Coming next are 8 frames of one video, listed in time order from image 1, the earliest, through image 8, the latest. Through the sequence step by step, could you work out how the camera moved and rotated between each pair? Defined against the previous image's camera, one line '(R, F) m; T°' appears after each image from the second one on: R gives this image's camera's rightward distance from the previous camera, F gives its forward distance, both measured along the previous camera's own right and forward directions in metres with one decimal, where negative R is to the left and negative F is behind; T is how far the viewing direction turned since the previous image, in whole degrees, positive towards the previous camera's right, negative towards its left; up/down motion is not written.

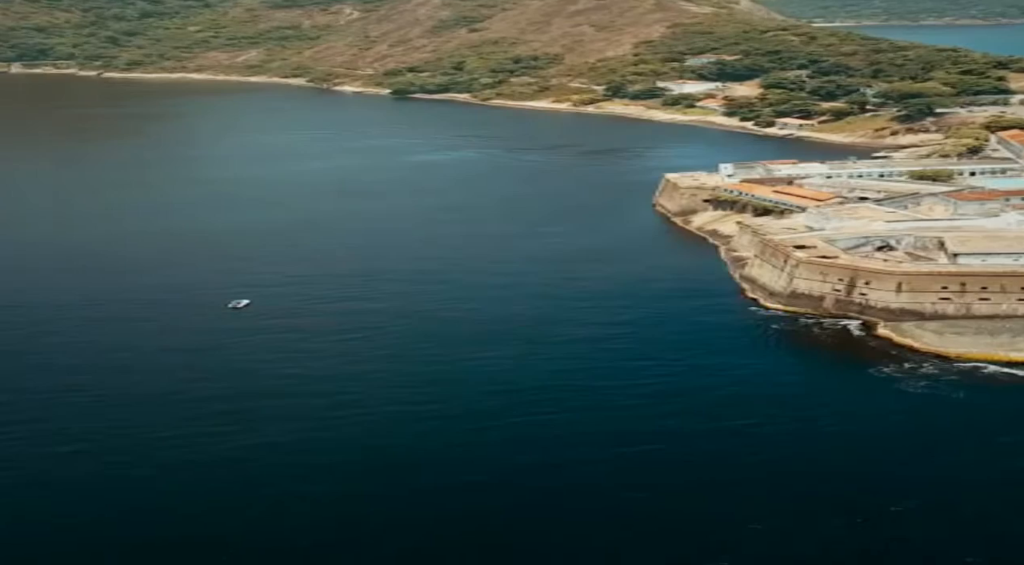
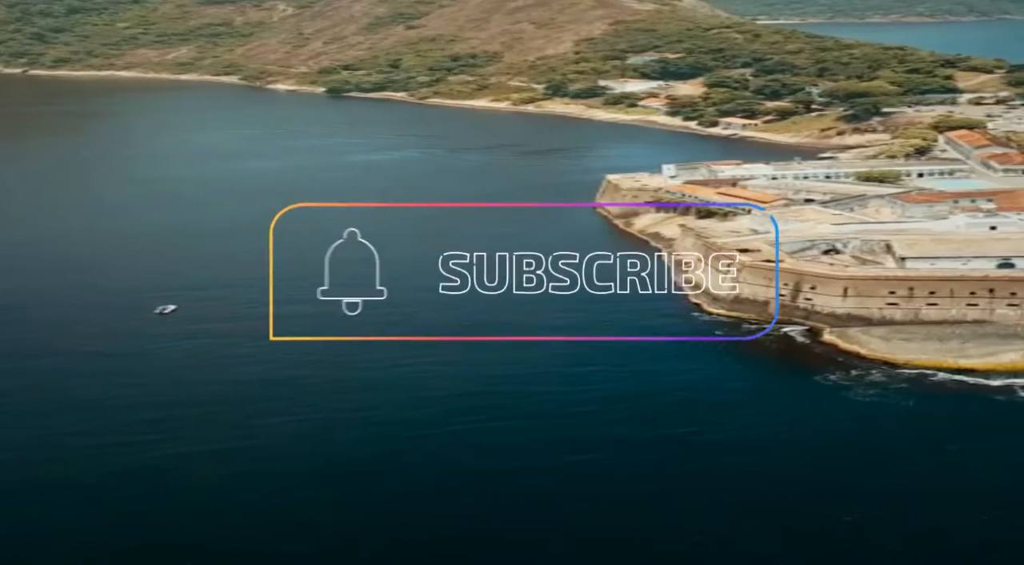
(+0.5, +2.9) m; +3°
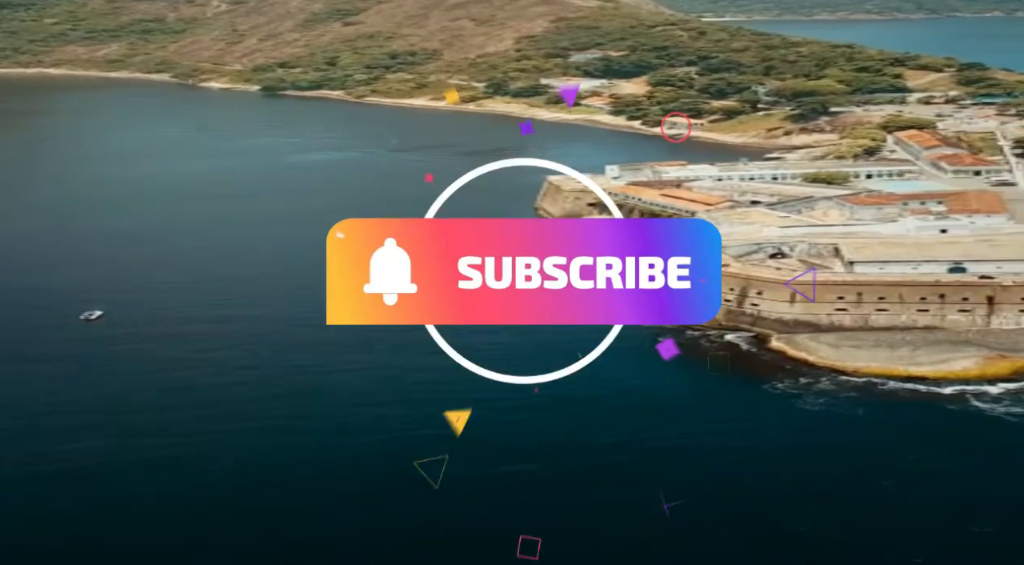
(+0.6, +2.8) m; +2°
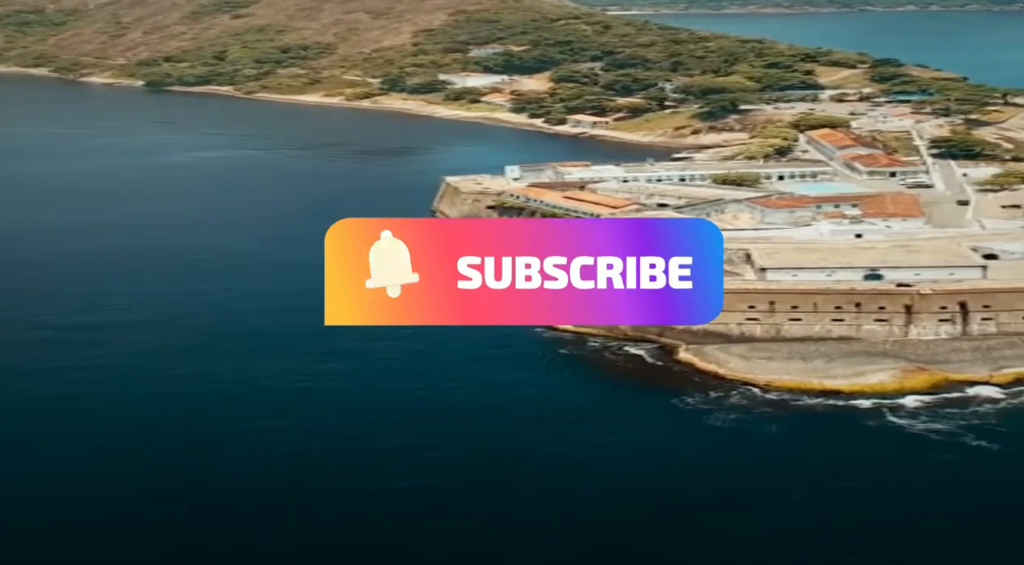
(+1.0, +4.3) m; +4°
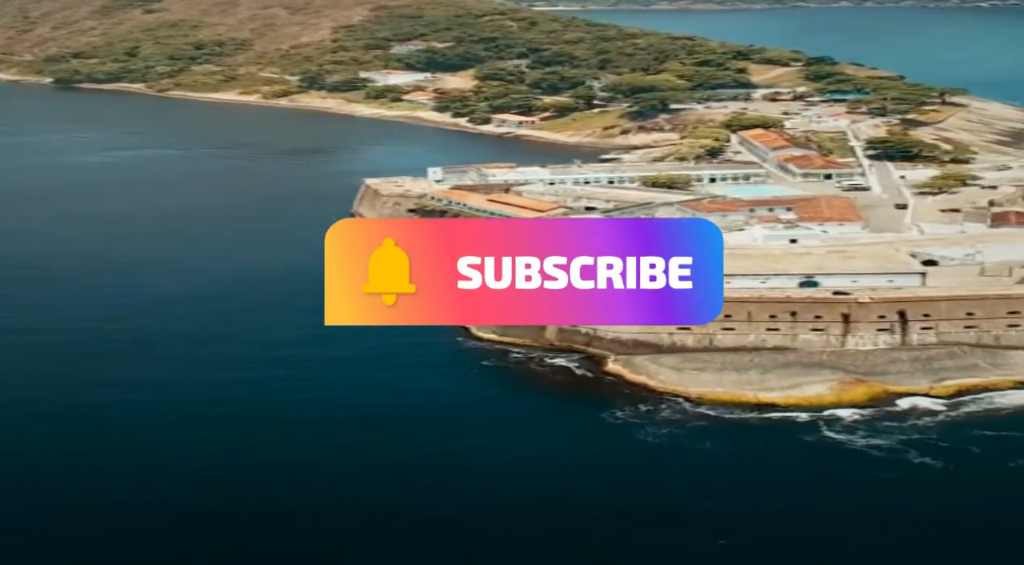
(+0.7, +2.9) m; +3°
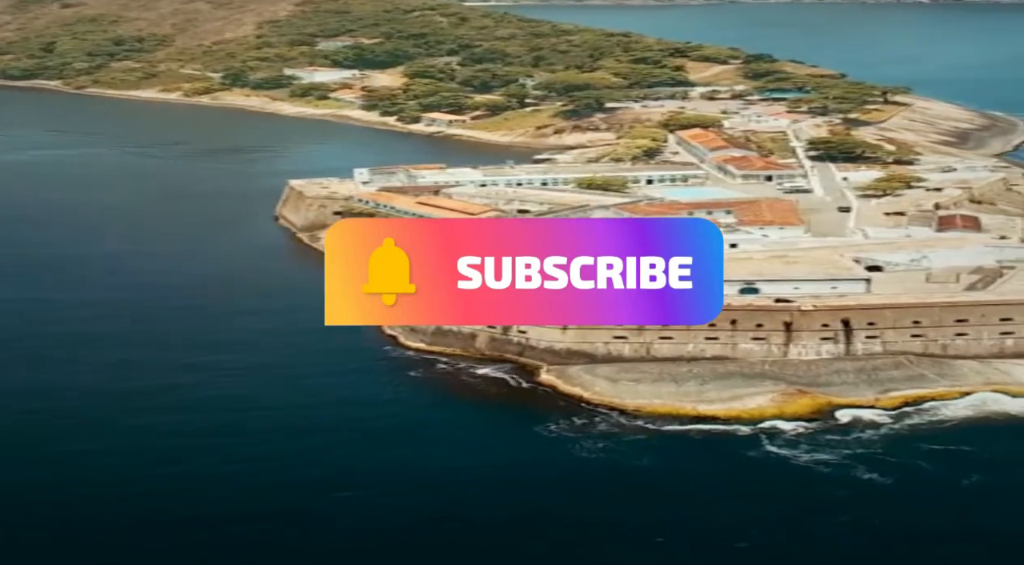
(+0.5, +2.5) m; +3°
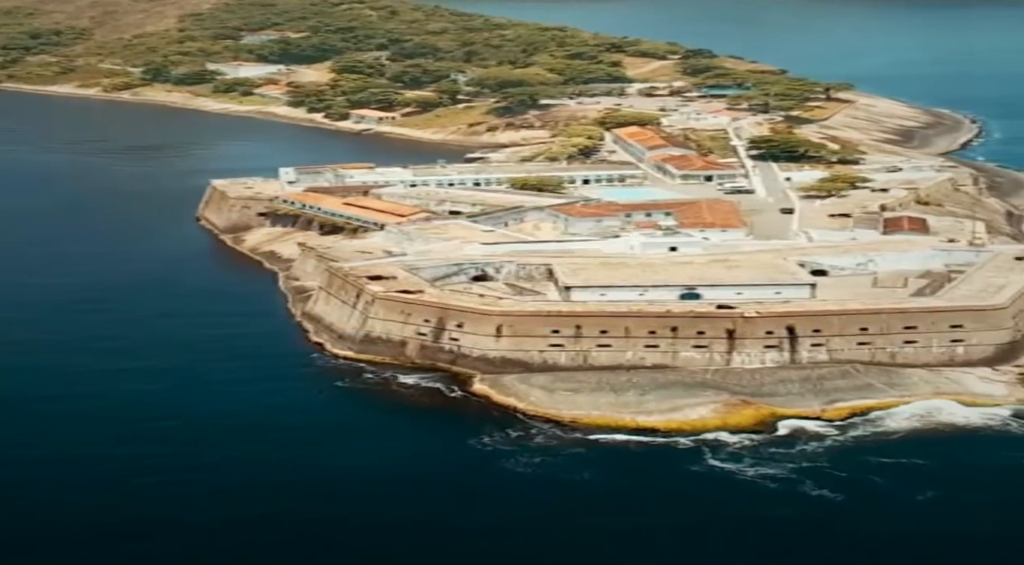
(+0.3, +2.2) m; +3°
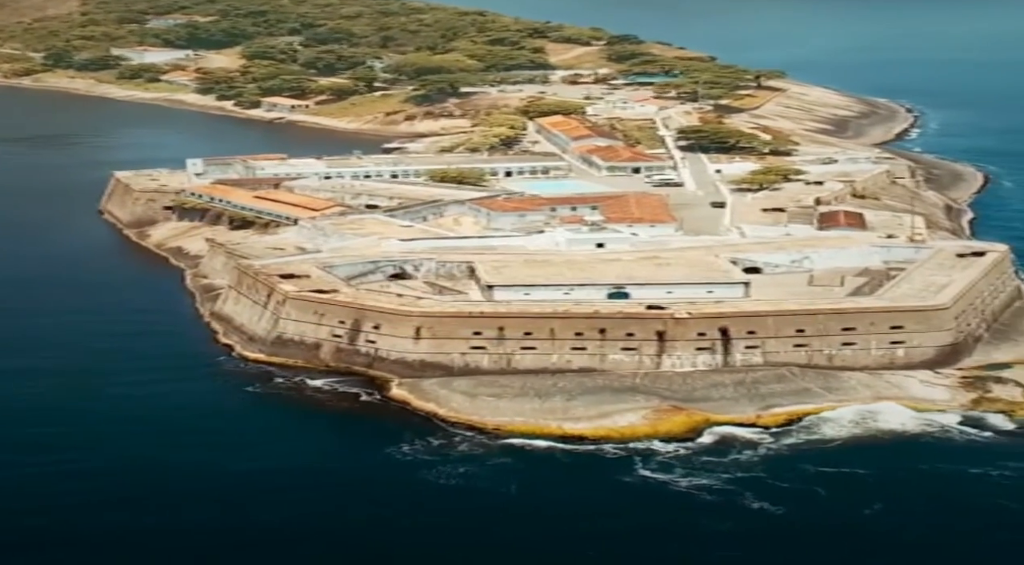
(+0.3, +2.5) m; +3°
